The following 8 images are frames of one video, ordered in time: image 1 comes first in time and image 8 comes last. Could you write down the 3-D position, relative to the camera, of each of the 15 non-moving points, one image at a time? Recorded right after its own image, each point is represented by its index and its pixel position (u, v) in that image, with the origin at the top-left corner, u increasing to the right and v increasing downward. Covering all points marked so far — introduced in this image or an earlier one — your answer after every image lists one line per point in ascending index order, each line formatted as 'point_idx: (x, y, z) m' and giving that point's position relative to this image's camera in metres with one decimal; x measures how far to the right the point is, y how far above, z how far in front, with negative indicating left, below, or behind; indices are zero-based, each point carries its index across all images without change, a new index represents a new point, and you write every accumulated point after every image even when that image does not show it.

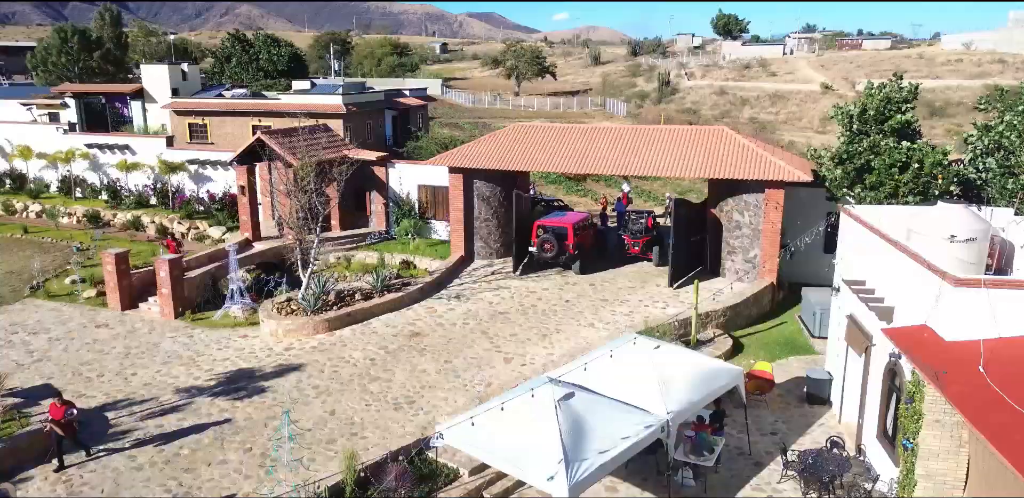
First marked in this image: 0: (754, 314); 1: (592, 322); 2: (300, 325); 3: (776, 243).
0: (+6.0, -1.6, +18.1) m
1: (+1.9, -1.7, +17.1) m
2: (-4.9, -1.7, +16.6) m
3: (+6.8, +0.1, +18.6) m
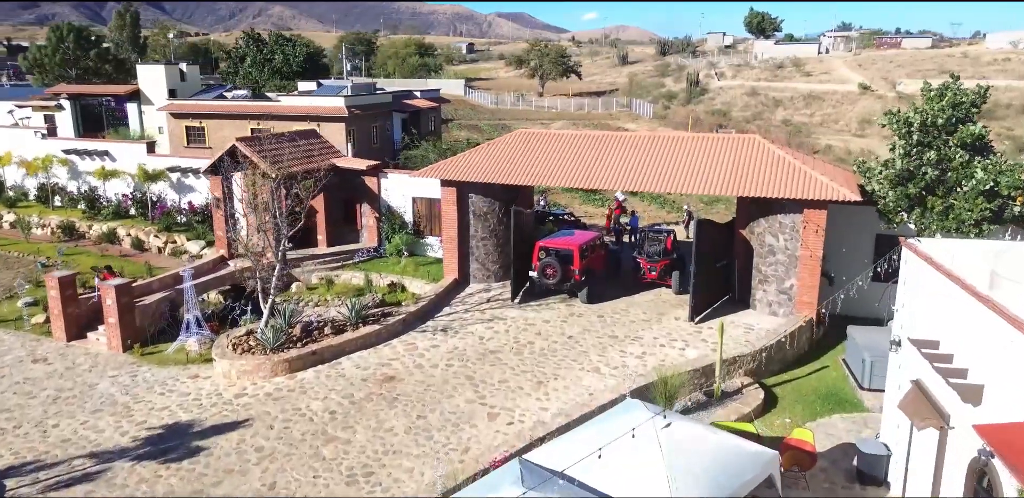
0: (+5.9, -2.3, +15.4) m
1: (+1.7, -2.3, +14.5) m
2: (-5.1, -2.3, +14.3) m
3: (+6.7, -0.5, +15.9) m
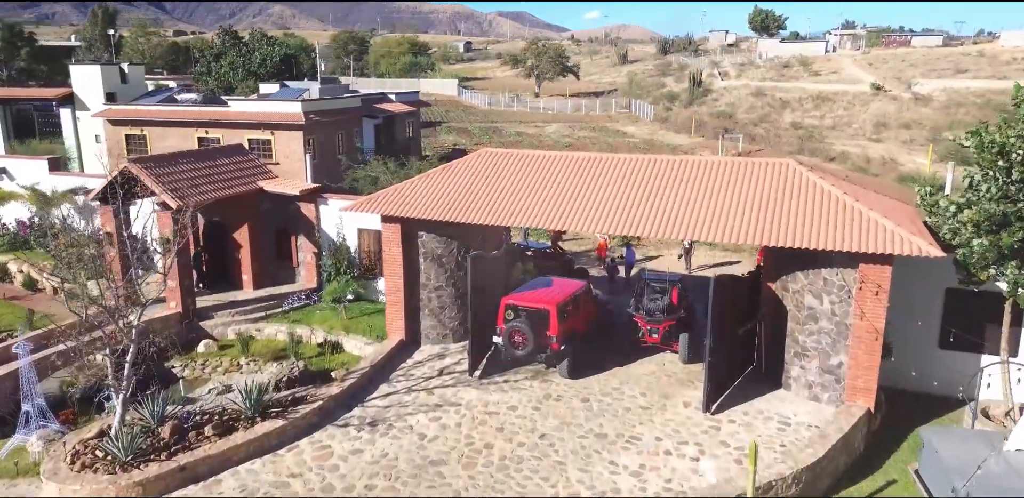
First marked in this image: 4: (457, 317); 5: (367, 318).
0: (+5.1, -3.4, +11.2) m
1: (+0.9, -3.4, +10.3) m
2: (-5.8, -3.4, +10.1) m
3: (+5.9, -1.6, +11.7) m
4: (-1.2, -1.4, +15.1) m
5: (-3.4, -1.6, +16.7) m
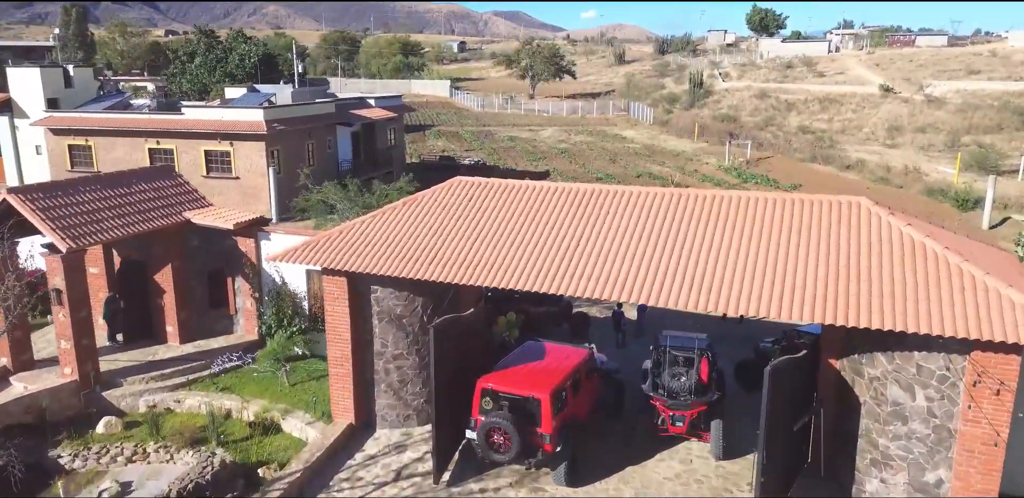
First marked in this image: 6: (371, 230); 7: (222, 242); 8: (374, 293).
0: (+4.8, -4.3, +7.9) m
1: (+0.6, -4.4, +7.0) m
2: (-6.1, -4.3, +6.7) m
3: (+5.6, -2.5, +8.4) m
4: (-1.5, -2.3, +11.7) m
5: (-3.7, -2.5, +13.4) m
6: (-2.2, +0.3, +11.5) m
7: (-6.1, +0.1, +15.3) m
8: (-2.2, -0.7, +11.3) m
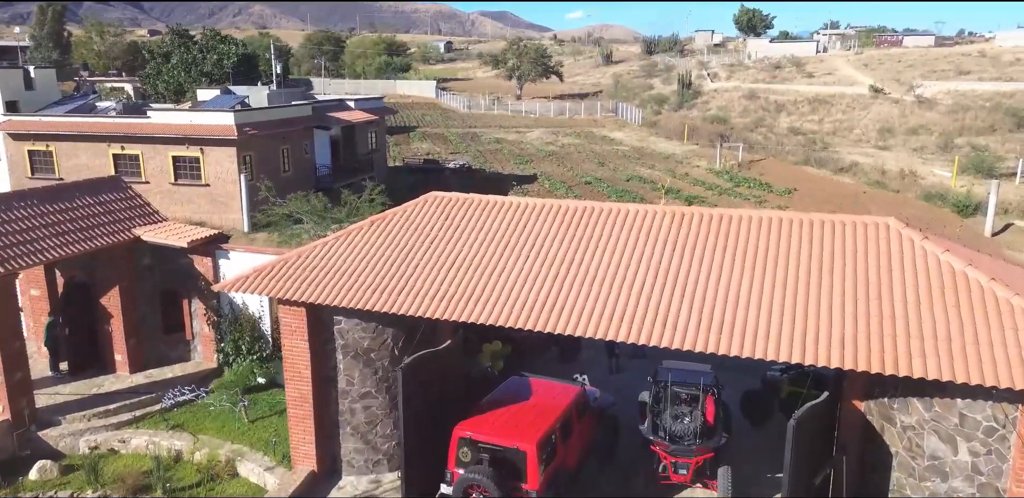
0: (+4.6, -4.6, +6.7) m
1: (+0.5, -4.7, +5.8) m
2: (-6.3, -4.7, +5.4) m
3: (+5.4, -2.8, +7.2) m
4: (-1.7, -2.7, +10.5) m
5: (-4.0, -2.9, +12.1) m
6: (-2.5, -0.1, +10.2) m
7: (-6.4, -0.2, +13.9) m
8: (-2.4, -1.0, +10.0) m
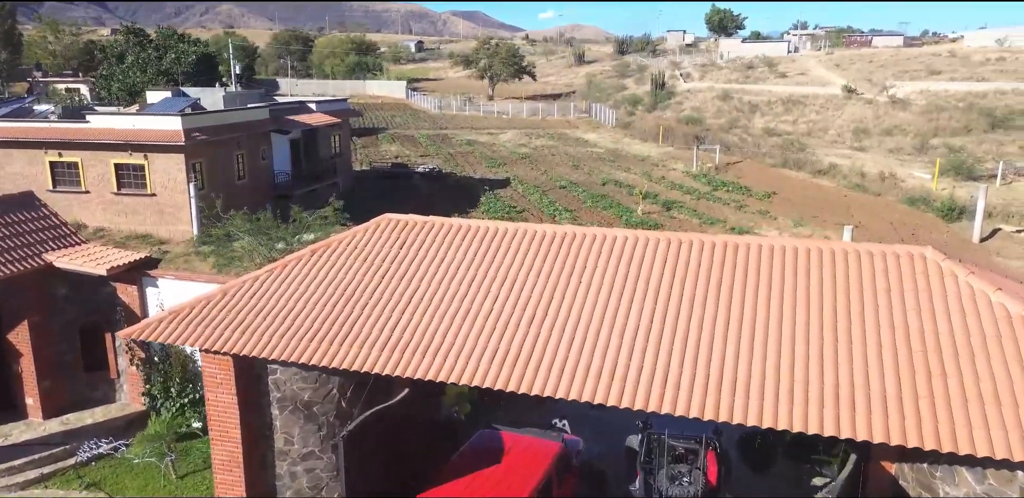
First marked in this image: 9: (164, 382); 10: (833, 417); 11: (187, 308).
0: (+4.4, -5.0, +5.4) m
1: (+0.3, -5.1, +4.3) m
2: (-6.4, -5.2, +3.6) m
3: (+5.2, -3.2, +5.9) m
4: (-2.1, -3.1, +8.9) m
5: (-4.4, -3.3, +10.4) m
6: (-2.9, -0.5, +8.6) m
7: (-6.9, -0.7, +12.2) m
8: (-2.8, -1.5, +8.4) m
9: (-5.6, -2.1, +11.7) m
10: (+2.7, -1.4, +6.3) m
11: (-3.8, -0.7, +8.5) m
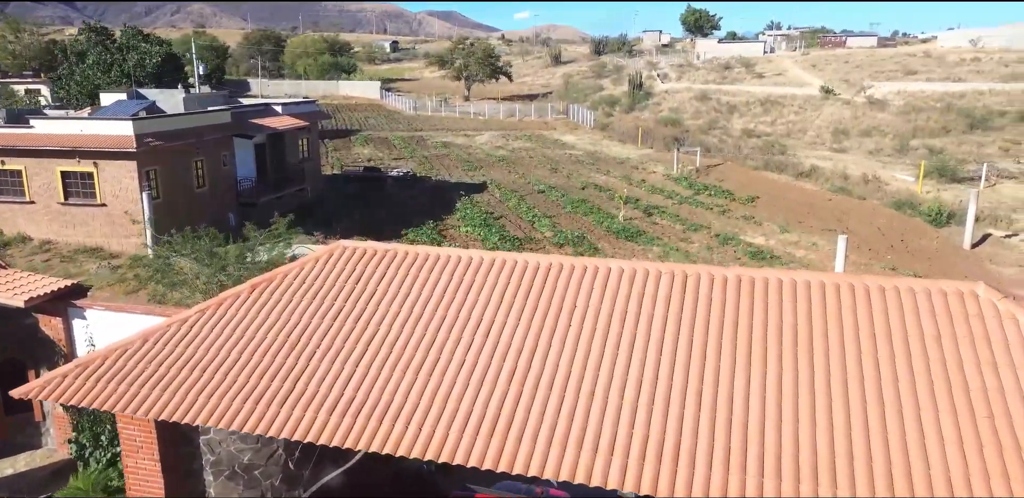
0: (+4.3, -5.3, +4.3) m
1: (+0.2, -5.4, +3.0) m
2: (-6.5, -5.5, +2.2) m
3: (+5.0, -3.5, +4.9) m
4: (-2.3, -3.5, +7.6) m
5: (-4.7, -3.7, +9.0) m
6: (-3.1, -0.8, +7.3) m
7: (-7.3, -1.1, +10.7) m
8: (-3.0, -1.8, +7.1) m
9: (-5.9, -2.5, +10.3) m
10: (+2.6, -1.7, +5.2) m
11: (-4.1, -1.1, +7.2) m
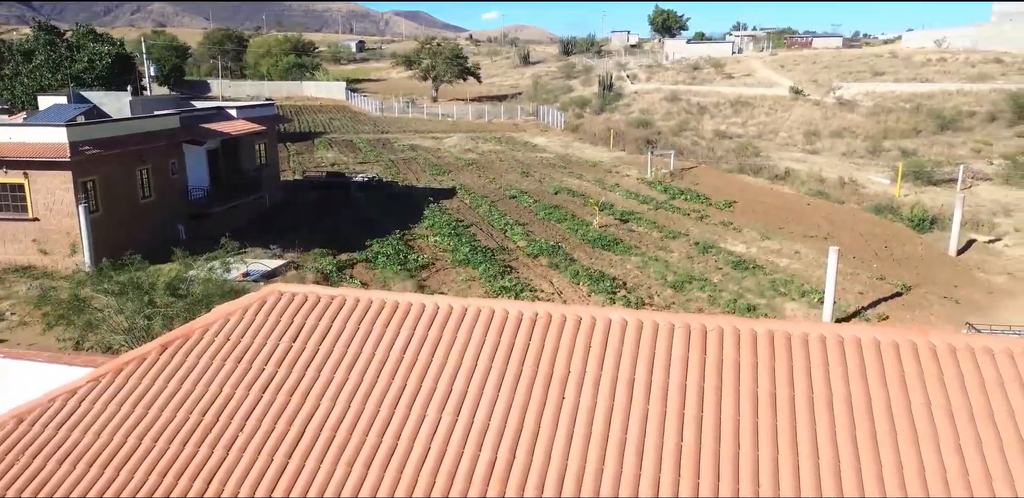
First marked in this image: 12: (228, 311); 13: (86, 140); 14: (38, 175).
0: (+4.3, -5.6, +3.1) m
1: (+0.2, -5.8, +1.7) m
2: (-6.4, -6.0, +0.6) m
3: (+5.0, -3.8, +3.7) m
4: (-2.5, -3.8, +6.1) m
5: (-4.9, -4.1, +7.5) m
6: (-3.3, -1.2, +5.8) m
7: (-7.6, -1.5, +9.0) m
8: (-3.2, -2.2, +5.6) m
9: (-6.2, -2.9, +8.7) m
10: (+2.5, -2.1, +3.9) m
11: (-4.2, -1.5, +5.7) m
12: (-2.6, -0.4, +6.9) m
13: (-11.9, +3.0, +20.2) m
14: (-12.9, +2.0, +19.7) m
